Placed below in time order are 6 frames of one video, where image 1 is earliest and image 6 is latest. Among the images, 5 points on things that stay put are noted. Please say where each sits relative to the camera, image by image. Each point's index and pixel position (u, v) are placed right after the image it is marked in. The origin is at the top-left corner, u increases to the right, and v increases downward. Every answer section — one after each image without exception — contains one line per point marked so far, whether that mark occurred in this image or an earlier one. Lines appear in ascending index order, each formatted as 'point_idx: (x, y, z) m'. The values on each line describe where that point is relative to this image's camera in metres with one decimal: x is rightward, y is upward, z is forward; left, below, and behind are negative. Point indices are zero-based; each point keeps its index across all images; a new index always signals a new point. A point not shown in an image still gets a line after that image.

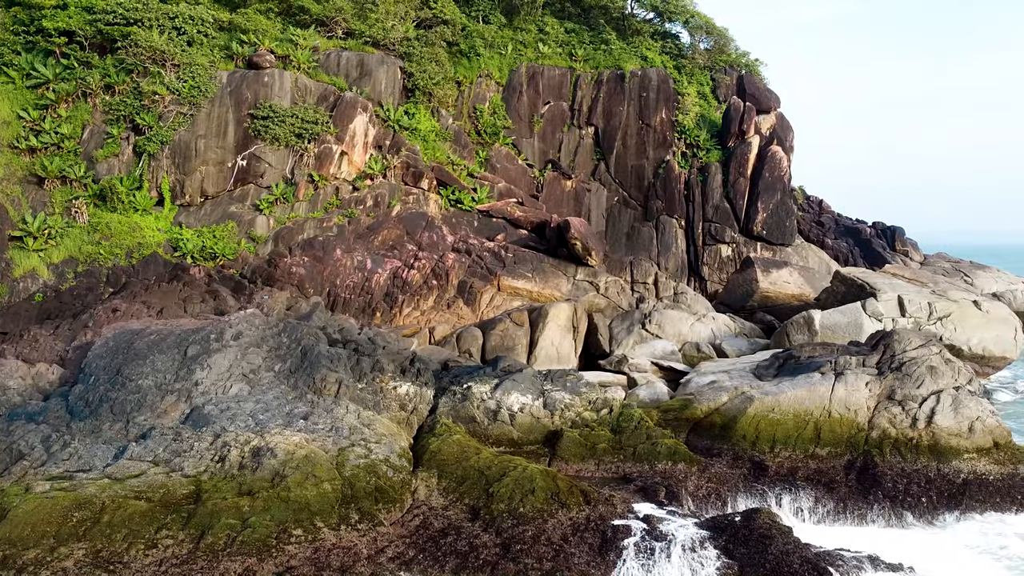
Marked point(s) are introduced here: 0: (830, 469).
0: (+4.5, -2.6, +9.9) m
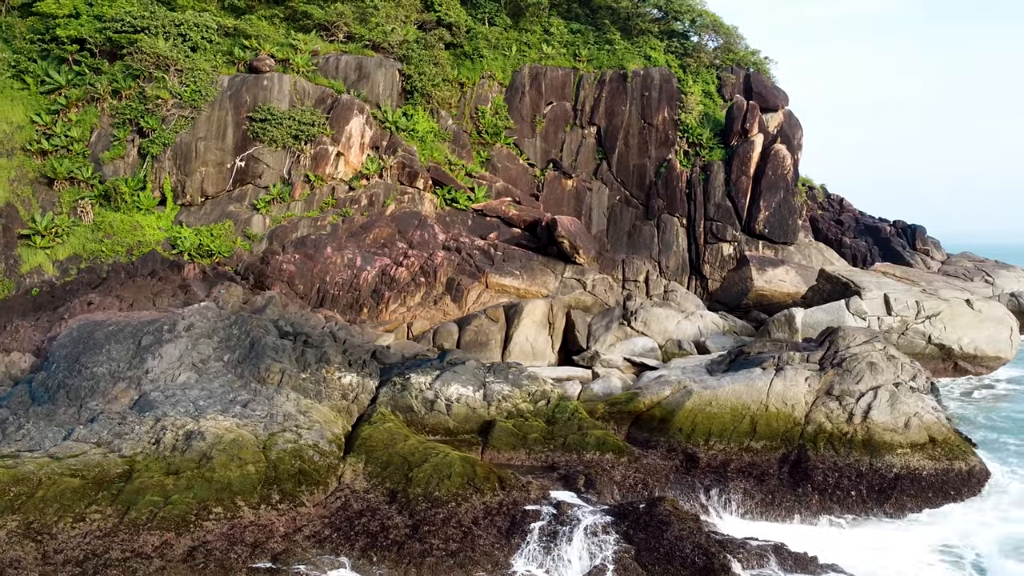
0: (+3.6, -2.5, +10.1) m
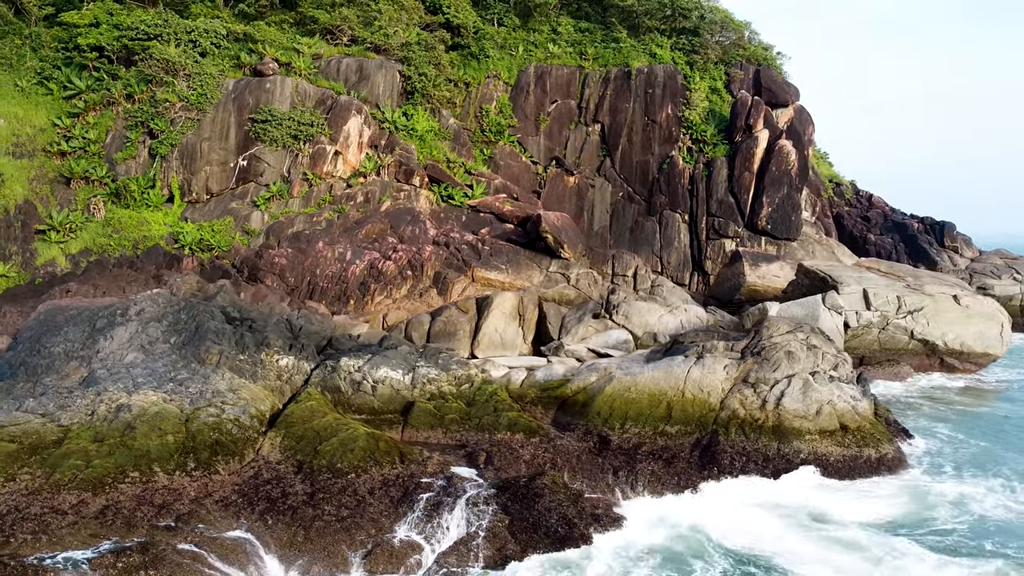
0: (+2.4, -2.4, +10.4) m
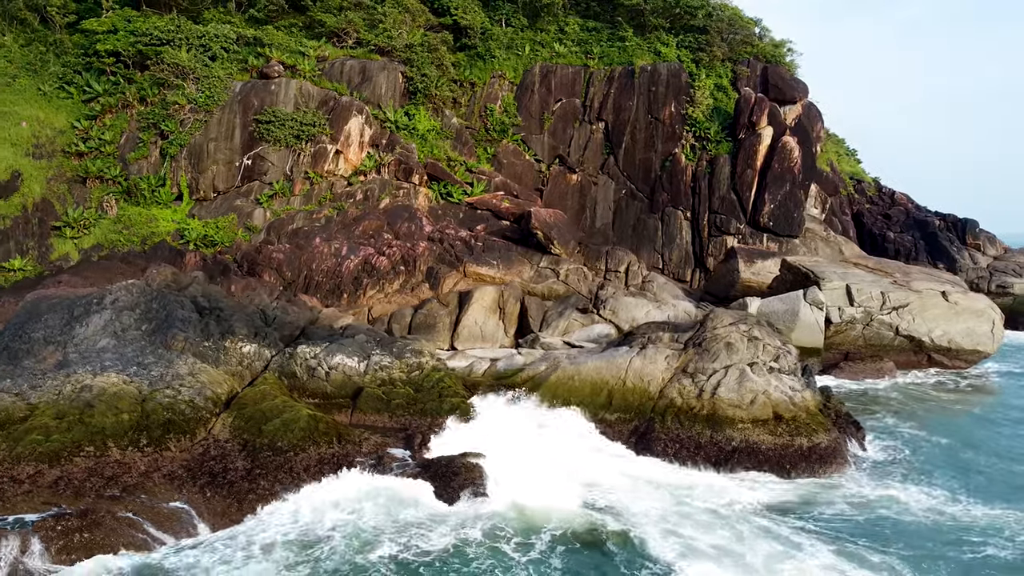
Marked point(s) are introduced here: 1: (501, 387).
0: (+1.5, -2.2, +10.7) m
1: (-0.2, -1.7, +11.9) m
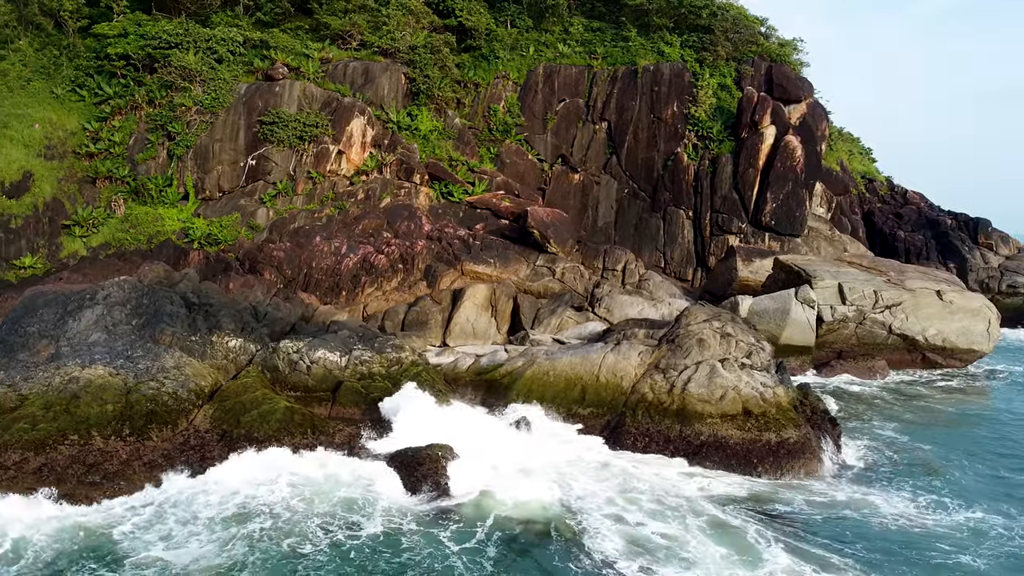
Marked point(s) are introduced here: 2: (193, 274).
0: (+1.1, -2.2, +10.9) m
1: (-0.5, -1.7, +12.1) m
2: (-6.8, +0.3, +14.8) m
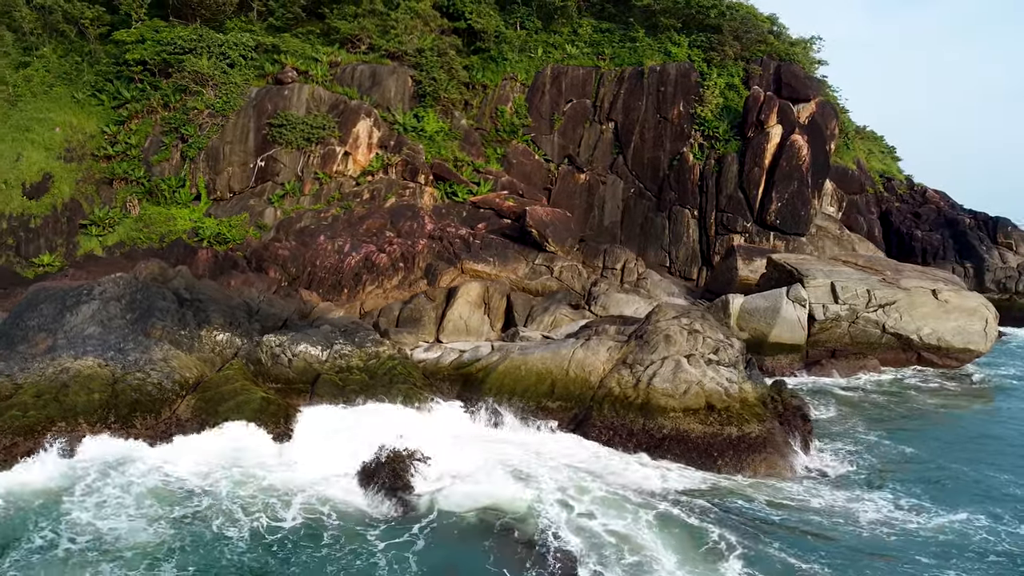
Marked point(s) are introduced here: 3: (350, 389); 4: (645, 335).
0: (+0.7, -2.1, +11.2) m
1: (-1.0, -1.6, +12.5) m
2: (-7.1, +0.4, +15.4) m
3: (-2.7, -1.7, +11.5) m
4: (+2.3, -0.8, +11.8) m
